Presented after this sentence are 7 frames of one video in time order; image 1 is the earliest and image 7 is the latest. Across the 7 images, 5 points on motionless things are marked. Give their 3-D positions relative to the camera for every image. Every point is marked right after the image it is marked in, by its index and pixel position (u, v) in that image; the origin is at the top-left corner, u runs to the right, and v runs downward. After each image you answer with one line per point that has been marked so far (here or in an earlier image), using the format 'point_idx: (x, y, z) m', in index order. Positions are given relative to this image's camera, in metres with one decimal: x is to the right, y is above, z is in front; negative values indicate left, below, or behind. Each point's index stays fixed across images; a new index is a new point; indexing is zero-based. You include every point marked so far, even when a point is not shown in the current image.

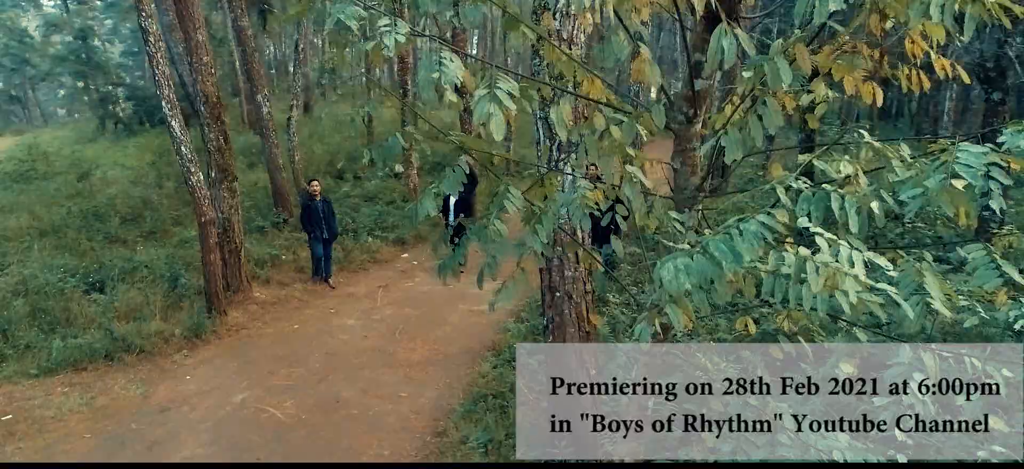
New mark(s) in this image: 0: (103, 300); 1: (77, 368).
0: (-5.9, -1.0, +10.2) m
1: (-5.2, -1.6, +8.5) m
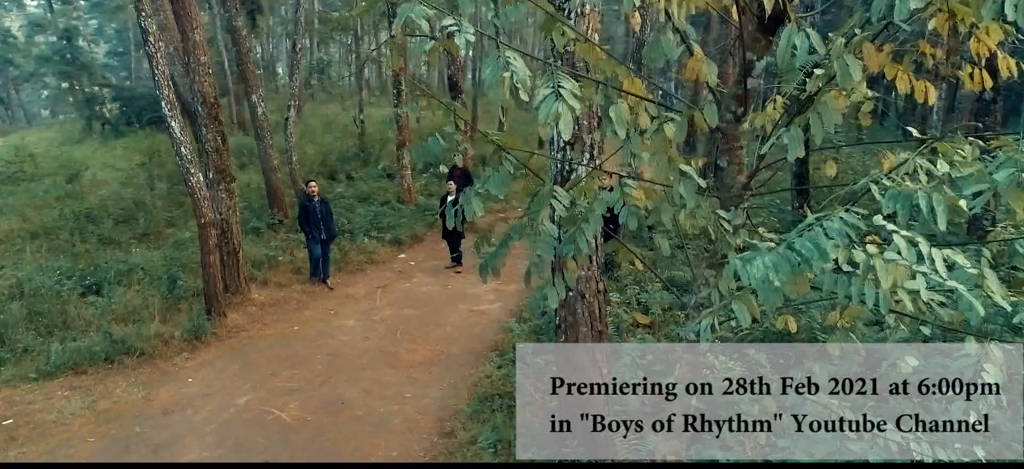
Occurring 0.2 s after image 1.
0: (-5.9, -1.0, +10.1) m
1: (-5.2, -1.6, +8.4) m
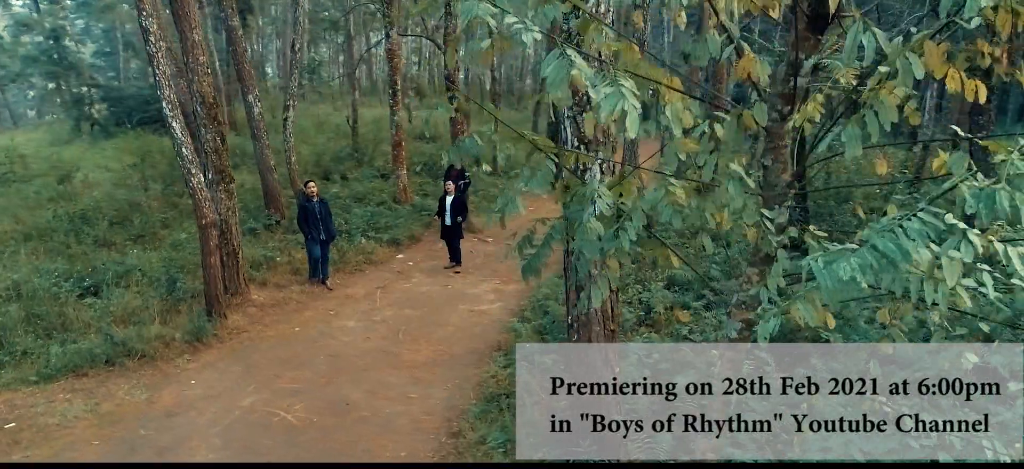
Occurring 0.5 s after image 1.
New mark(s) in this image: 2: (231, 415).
0: (-5.9, -1.0, +10.1) m
1: (-5.1, -1.6, +8.3) m
2: (-2.9, -1.9, +7.4) m
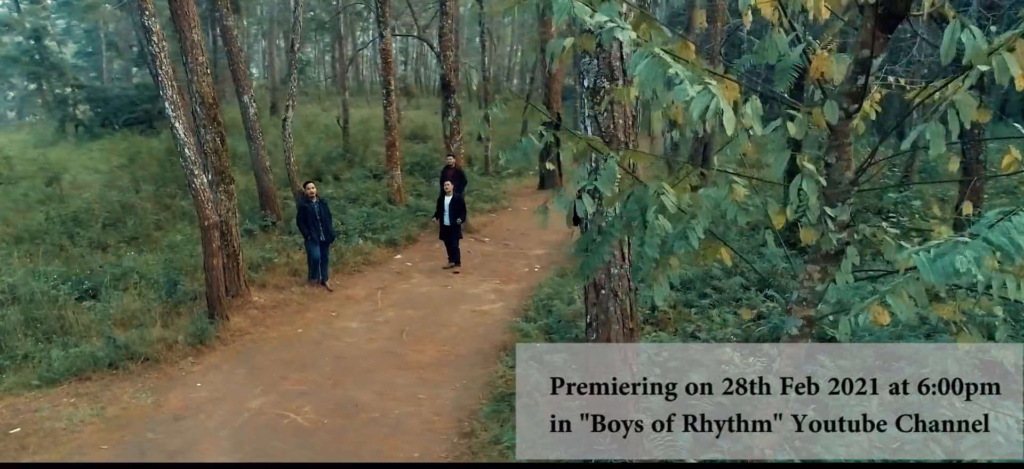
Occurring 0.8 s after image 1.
0: (-5.9, -1.0, +9.9) m
1: (-5.0, -1.7, +8.2) m
2: (-2.8, -1.9, +7.3) m
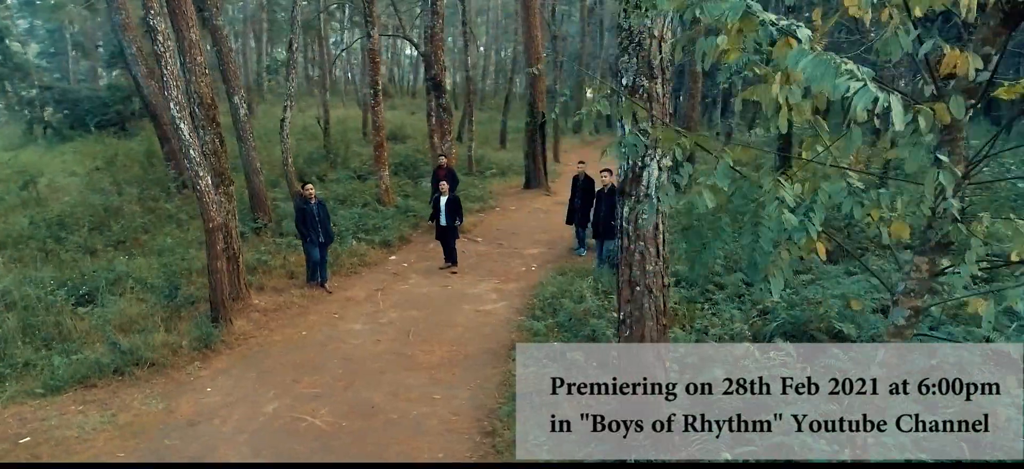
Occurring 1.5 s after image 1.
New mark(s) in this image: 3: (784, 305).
0: (-5.8, -1.1, +9.7) m
1: (-4.9, -1.7, +8.0) m
2: (-2.6, -1.9, +7.2) m
3: (+3.5, -0.9, +9.1) m
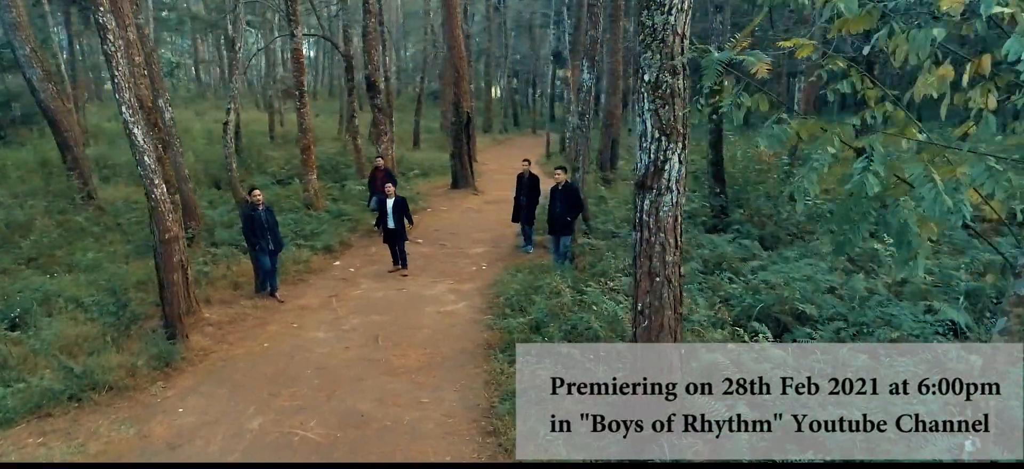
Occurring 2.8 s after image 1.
0: (-6.1, -1.3, +8.9) m
1: (-5.0, -1.9, +7.4) m
2: (-2.6, -2.0, +6.9) m
3: (+3.2, -0.8, +9.5) m
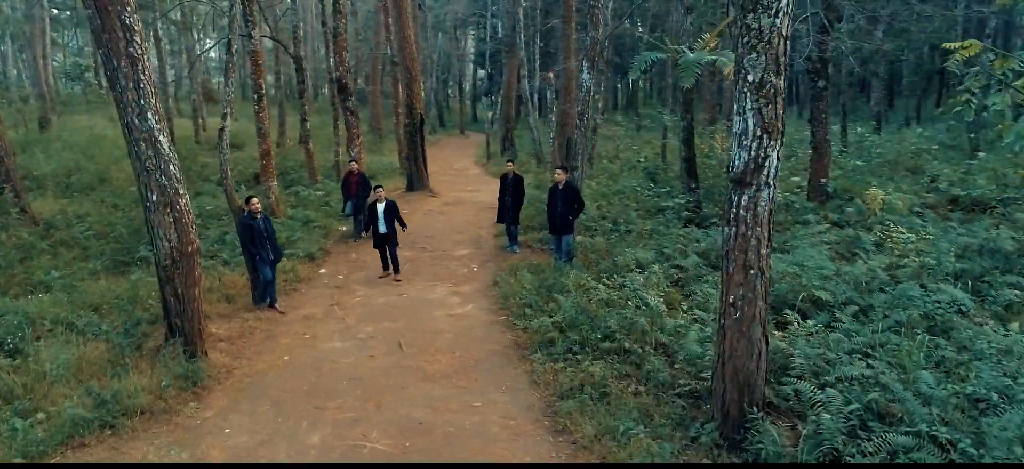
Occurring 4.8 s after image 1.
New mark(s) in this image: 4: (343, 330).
0: (-5.6, -1.5, +8.3) m
1: (-4.3, -2.1, +6.9) m
2: (-1.9, -2.1, +6.6) m
3: (+3.5, -0.7, +10.0) m
4: (-2.5, -1.4, +10.4) m
